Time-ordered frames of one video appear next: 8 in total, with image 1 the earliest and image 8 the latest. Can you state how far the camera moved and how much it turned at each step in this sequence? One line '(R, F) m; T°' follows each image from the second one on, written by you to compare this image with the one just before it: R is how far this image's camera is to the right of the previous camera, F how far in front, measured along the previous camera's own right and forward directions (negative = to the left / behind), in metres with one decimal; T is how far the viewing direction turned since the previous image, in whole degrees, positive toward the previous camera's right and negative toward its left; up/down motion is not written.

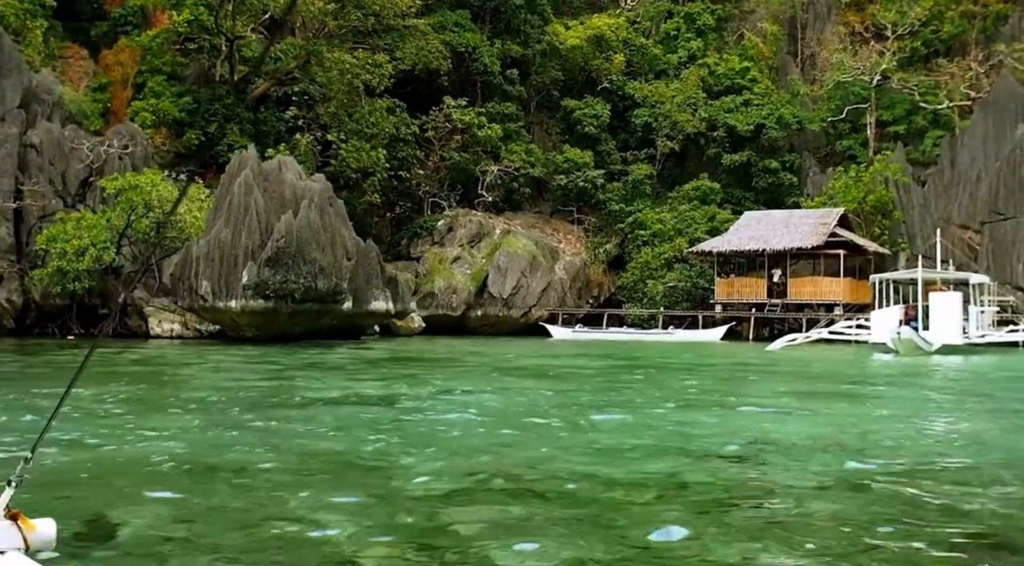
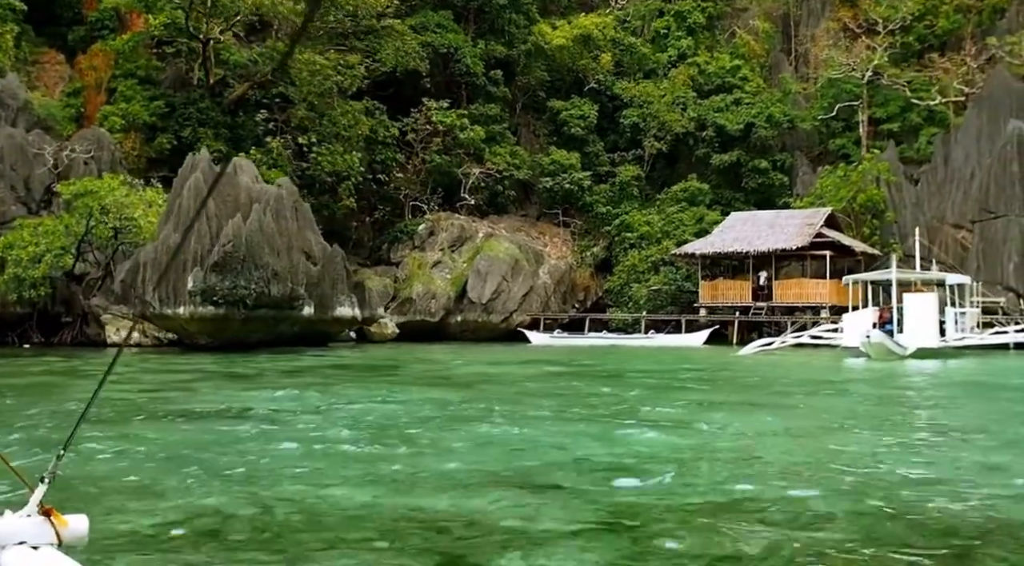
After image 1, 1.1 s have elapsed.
(+1.0, +0.7) m; -1°
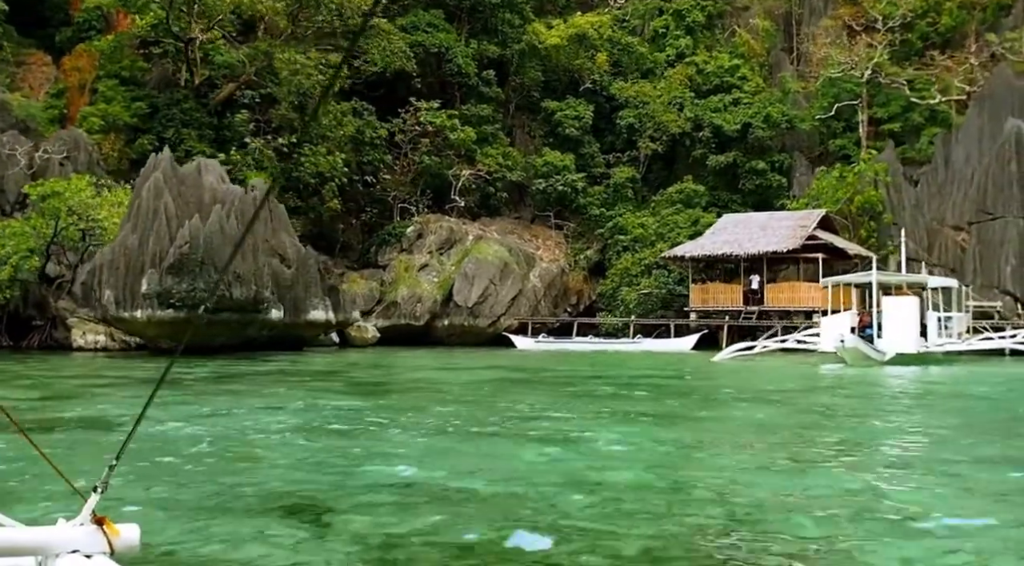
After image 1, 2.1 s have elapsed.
(+0.9, +0.6) m; -1°
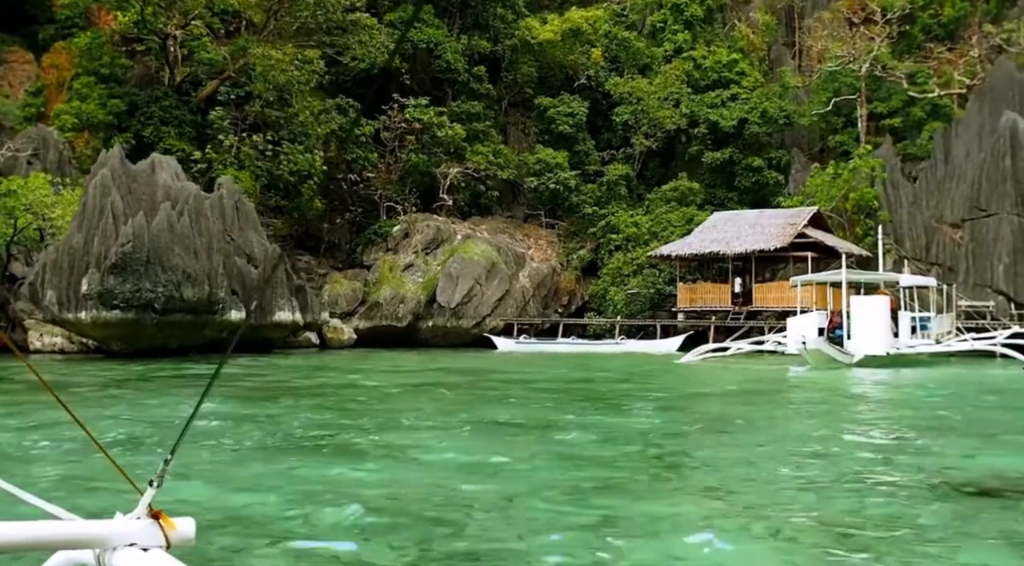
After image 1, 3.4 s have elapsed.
(+1.1, +0.7) m; -1°
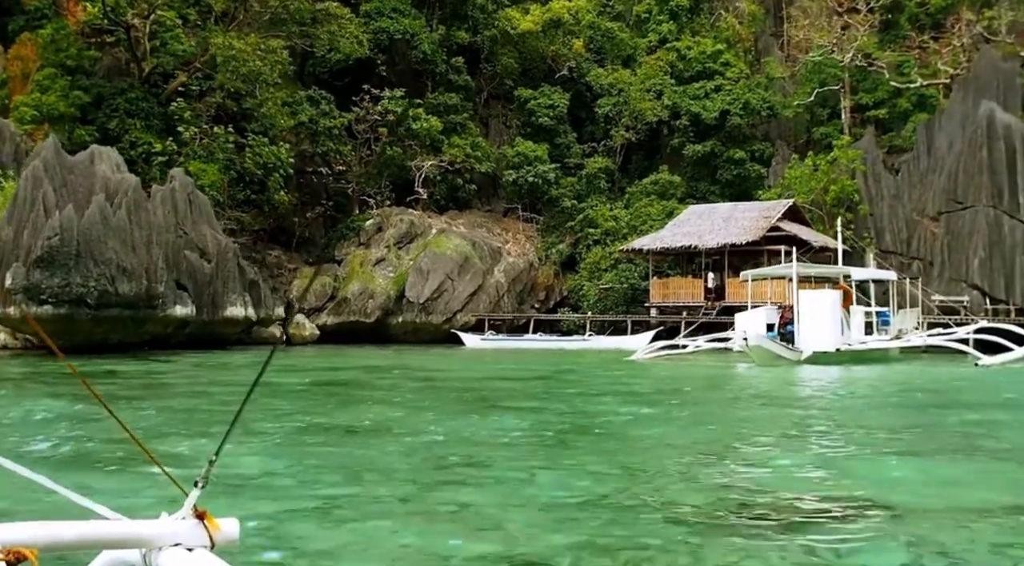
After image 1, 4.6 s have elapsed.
(+1.1, +0.6) m; -1°
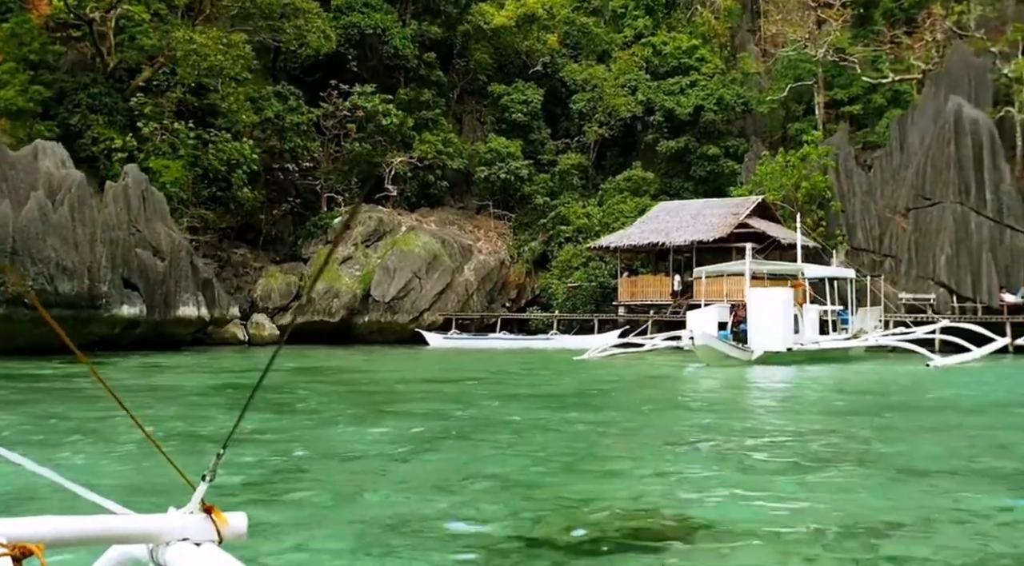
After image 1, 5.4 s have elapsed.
(+0.7, +0.4) m; 0°
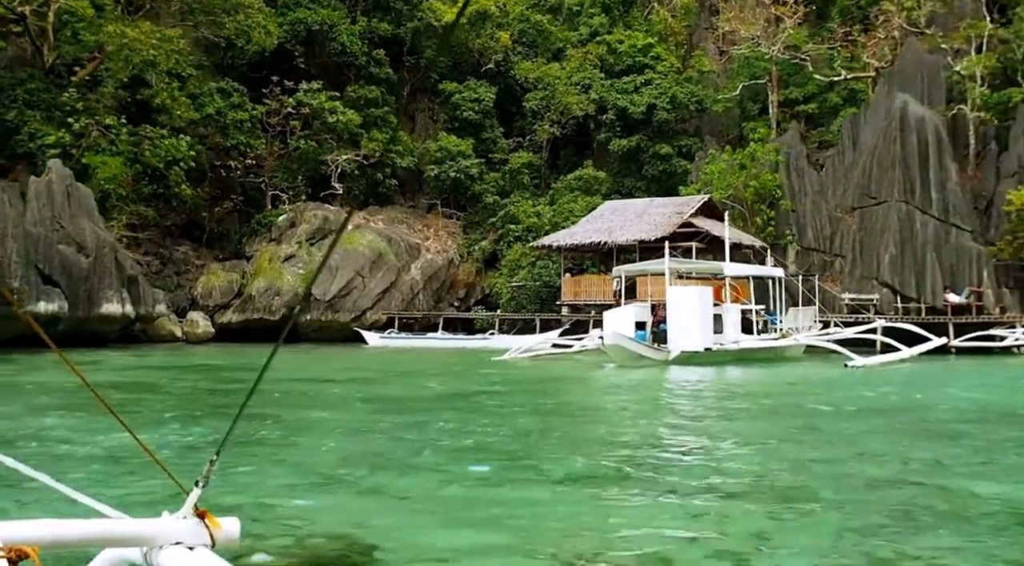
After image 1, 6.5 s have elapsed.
(+1.0, +0.6) m; +1°
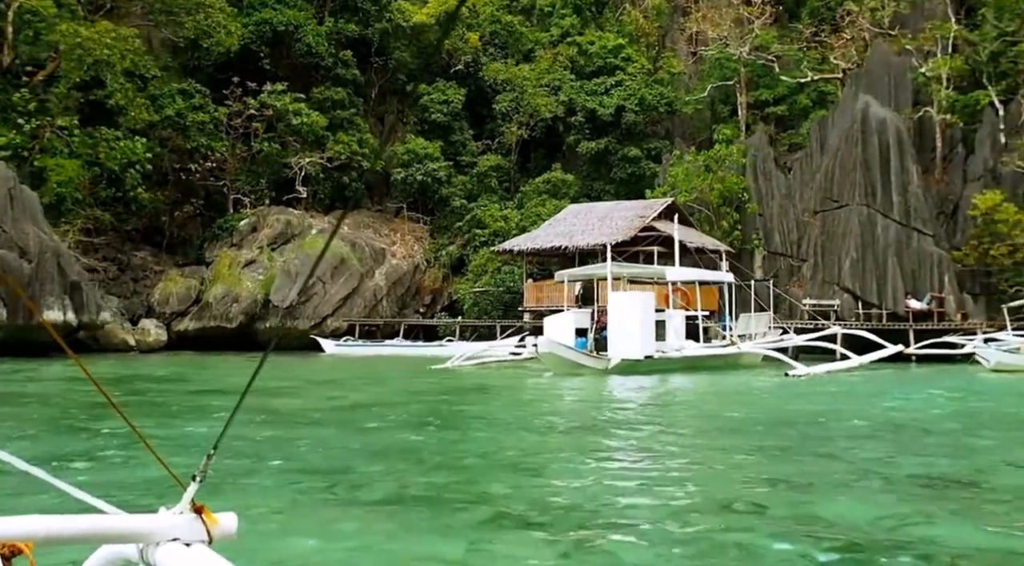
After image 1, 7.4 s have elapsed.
(+0.7, +0.4) m; 0°
